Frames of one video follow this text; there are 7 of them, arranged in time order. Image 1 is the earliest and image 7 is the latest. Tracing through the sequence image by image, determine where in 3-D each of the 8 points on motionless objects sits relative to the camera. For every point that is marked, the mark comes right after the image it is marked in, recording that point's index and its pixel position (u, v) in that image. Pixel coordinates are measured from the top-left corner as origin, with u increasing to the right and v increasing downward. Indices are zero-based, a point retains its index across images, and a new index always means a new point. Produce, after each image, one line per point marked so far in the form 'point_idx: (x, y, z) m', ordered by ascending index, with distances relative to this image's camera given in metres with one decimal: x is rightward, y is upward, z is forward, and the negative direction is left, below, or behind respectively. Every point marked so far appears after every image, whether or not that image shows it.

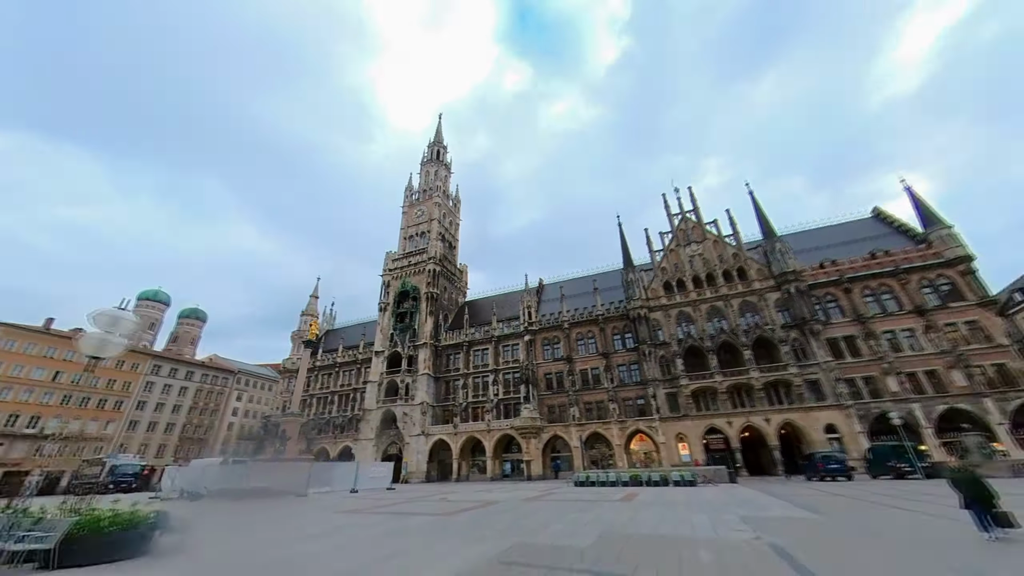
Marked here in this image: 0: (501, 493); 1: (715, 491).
0: (-1.0, -10.1, +17.5) m
1: (+9.2, -9.4, +16.8) m
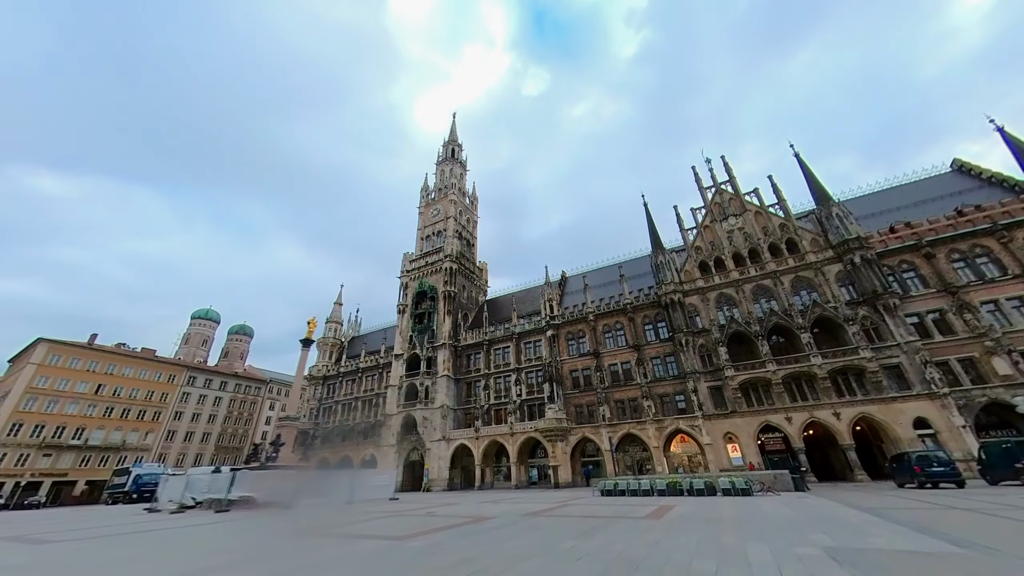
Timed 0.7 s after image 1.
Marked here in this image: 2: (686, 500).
0: (-0.6, -8.9, +14.7) m
1: (+9.4, -7.8, +13.1) m
2: (+6.3, -8.0, +13.5) m
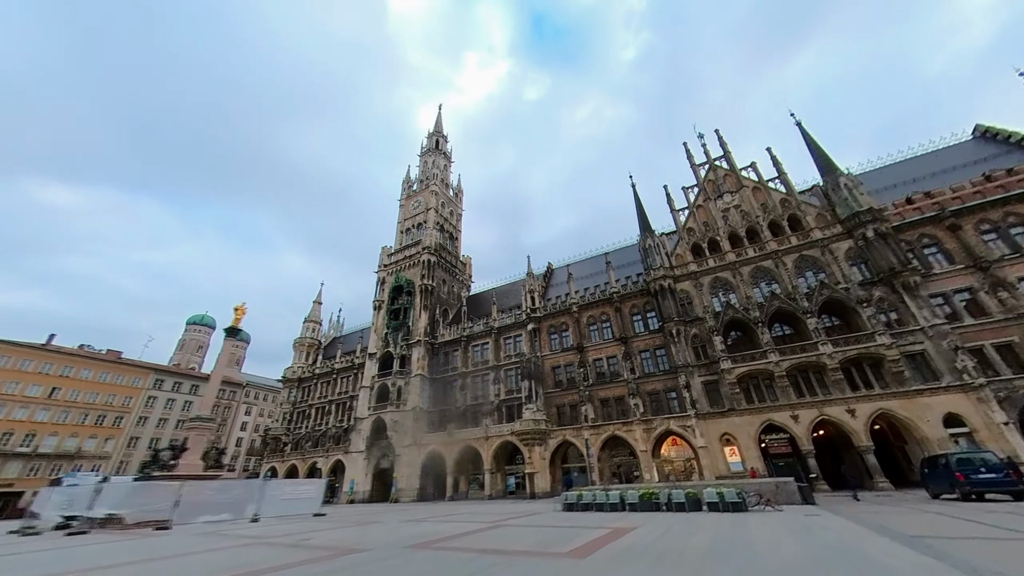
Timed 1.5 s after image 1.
0: (-3.1, -7.6, +11.3) m
1: (+6.9, -6.3, +9.6) m
2: (+3.8, -6.5, +10.1) m
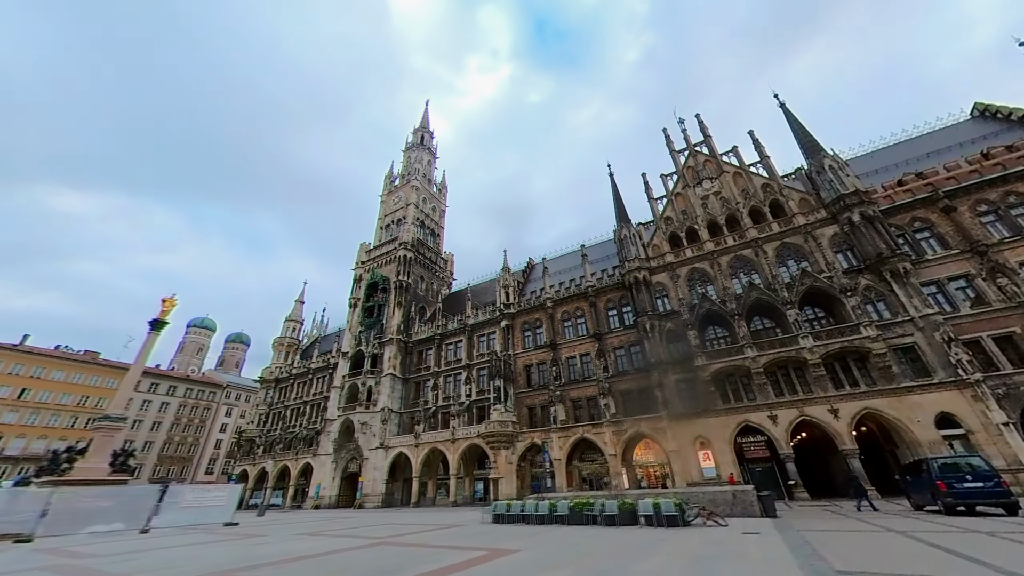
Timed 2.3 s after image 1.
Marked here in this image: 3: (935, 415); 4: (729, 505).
0: (-6.1, -6.9, +9.6) m
1: (+3.9, -5.5, +7.8) m
2: (+0.8, -5.8, +8.3) m
3: (+20.6, -6.2, +17.5) m
4: (+7.6, -7.6, +12.6) m
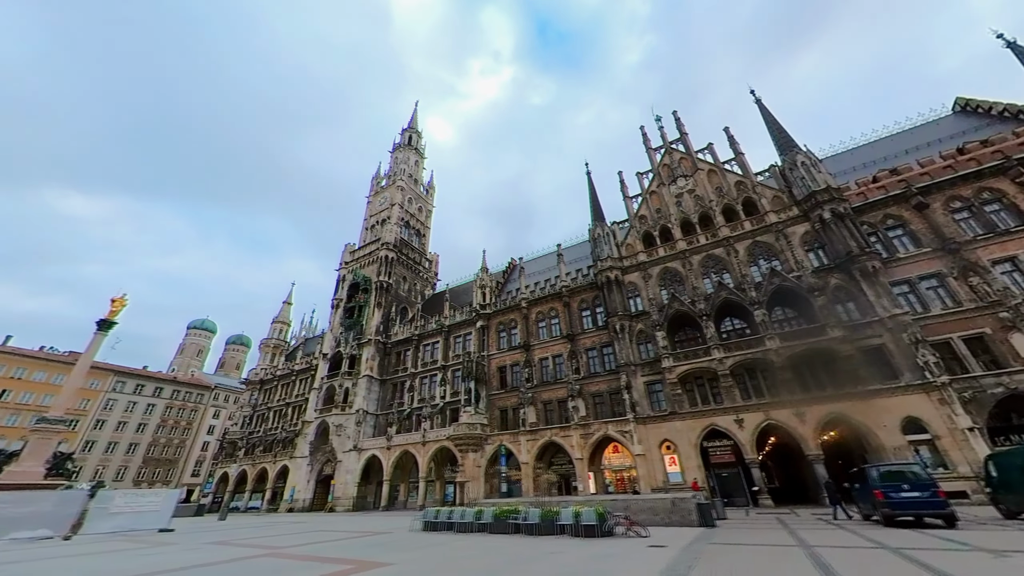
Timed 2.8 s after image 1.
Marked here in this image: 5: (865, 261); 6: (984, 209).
0: (-8.6, -6.8, +9.2) m
1: (+1.4, -5.4, +7.3) m
2: (-1.7, -5.7, +7.8) m
3: (+18.2, -6.1, +16.8) m
4: (+5.2, -7.5, +12.0) m
5: (+19.2, +1.5, +19.6) m
6: (+25.4, +4.3, +19.4) m
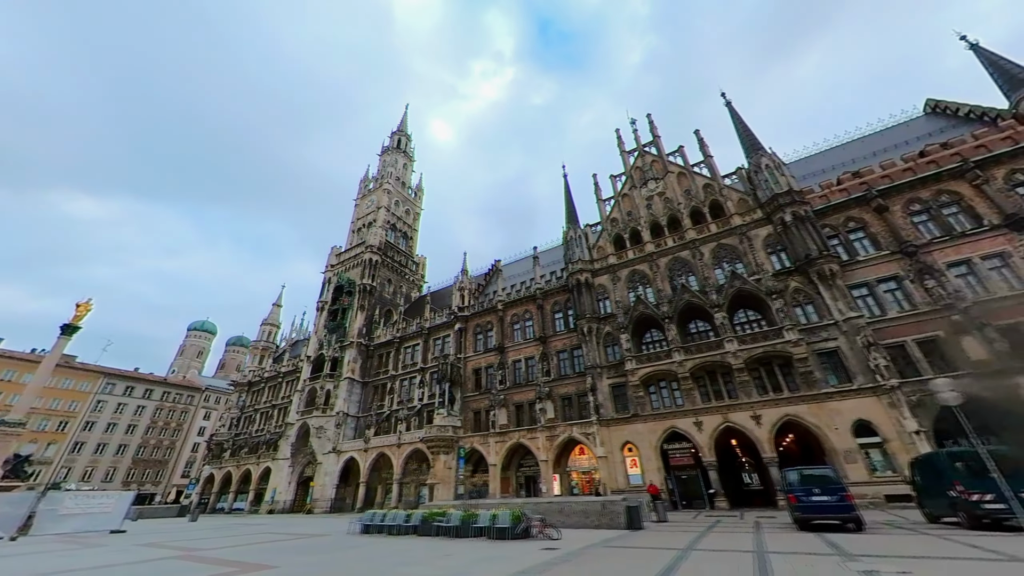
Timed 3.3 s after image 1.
0: (-10.9, -7.0, +9.4) m
1: (-1.0, -5.6, +7.4) m
2: (-4.1, -5.9, +8.0) m
3: (+15.9, -6.3, +16.9) m
4: (+2.9, -7.7, +12.1) m
5: (+16.9, +1.3, +19.6) m
6: (+23.1, +4.1, +19.3) m
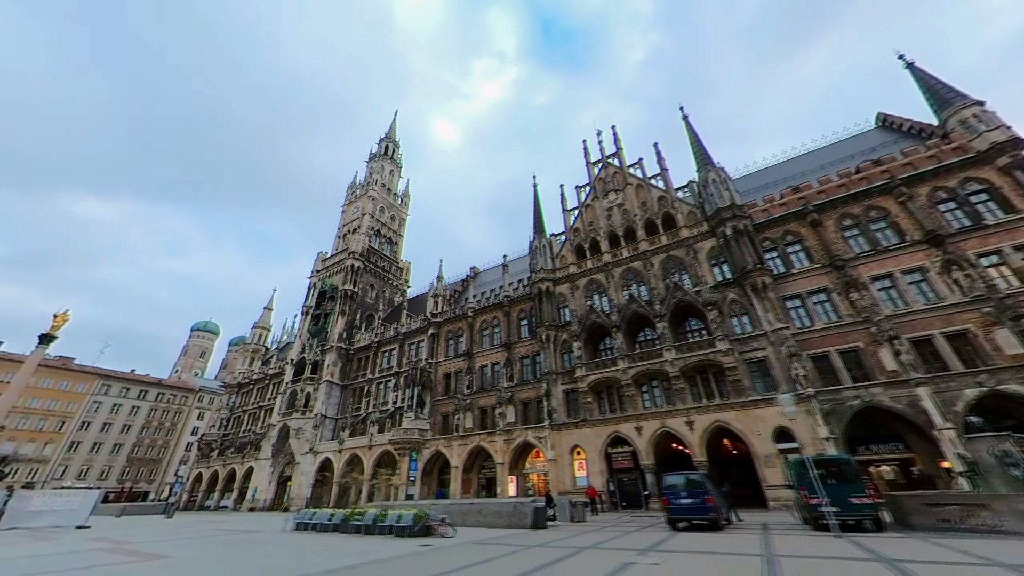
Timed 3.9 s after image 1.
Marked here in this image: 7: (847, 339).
0: (-14.0, -7.7, +10.7) m
1: (-4.1, -6.3, +8.6) m
2: (-7.1, -6.6, +9.1) m
3: (+12.9, -7.0, +17.8) m
4: (-0.2, -8.4, +13.2) m
5: (+13.9, +0.7, +20.6) m
6: (+20.1, +3.5, +20.2) m
7: (+17.2, -2.6, +18.4) m
